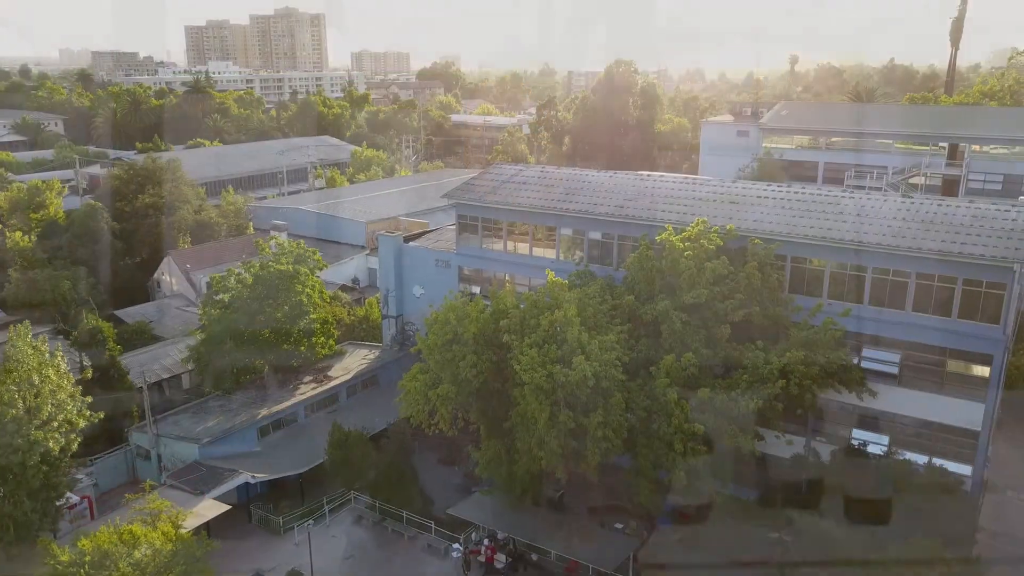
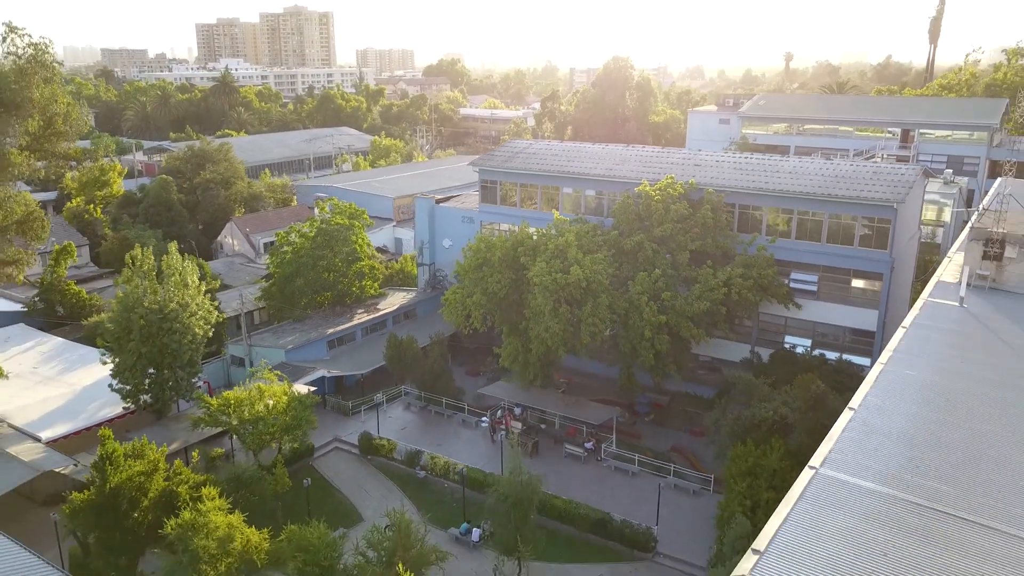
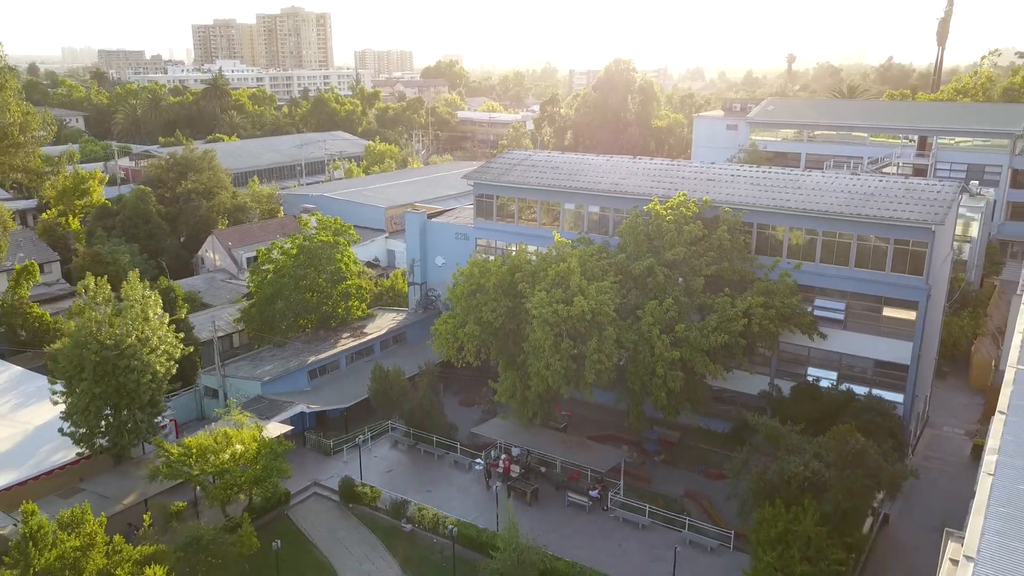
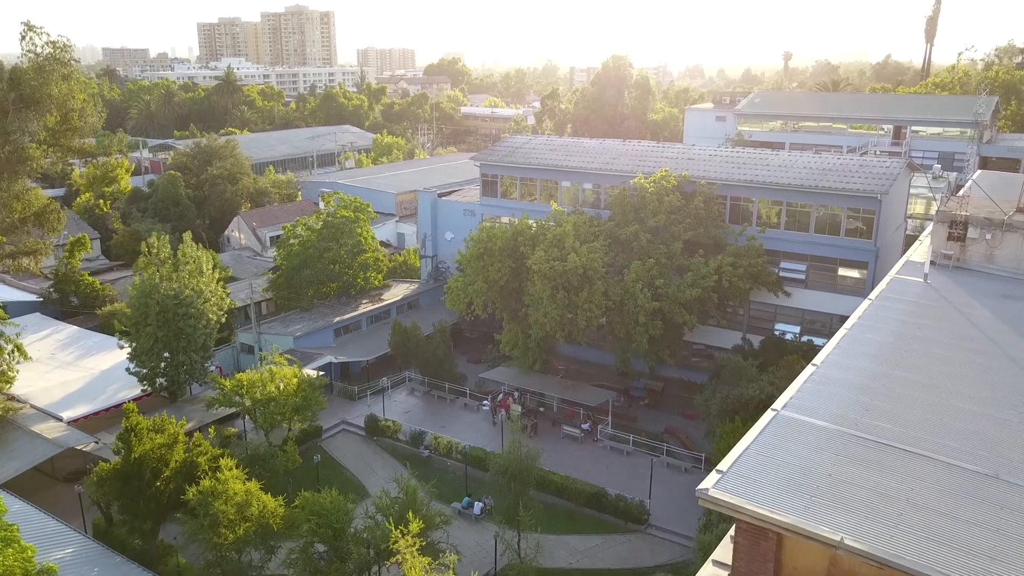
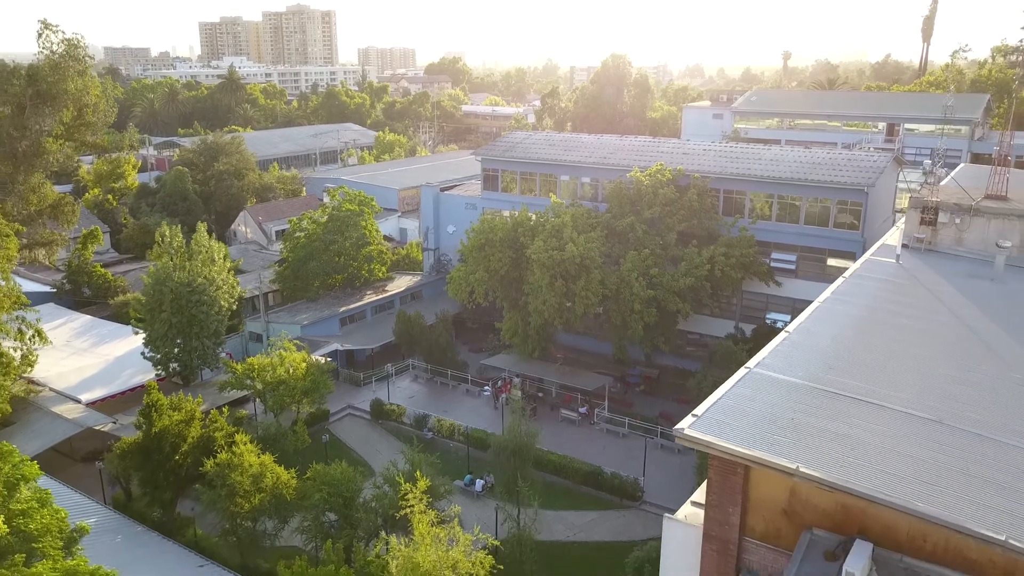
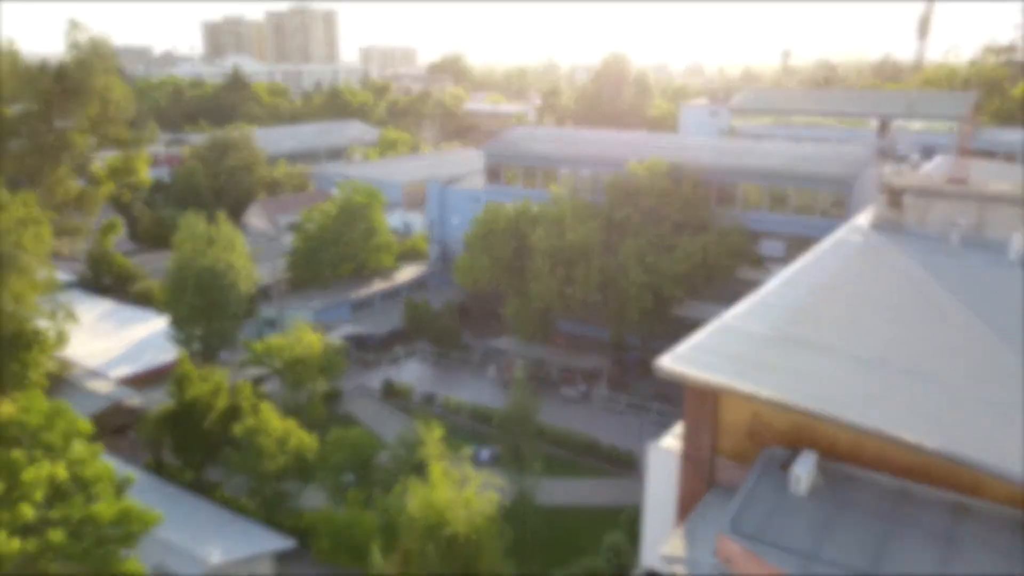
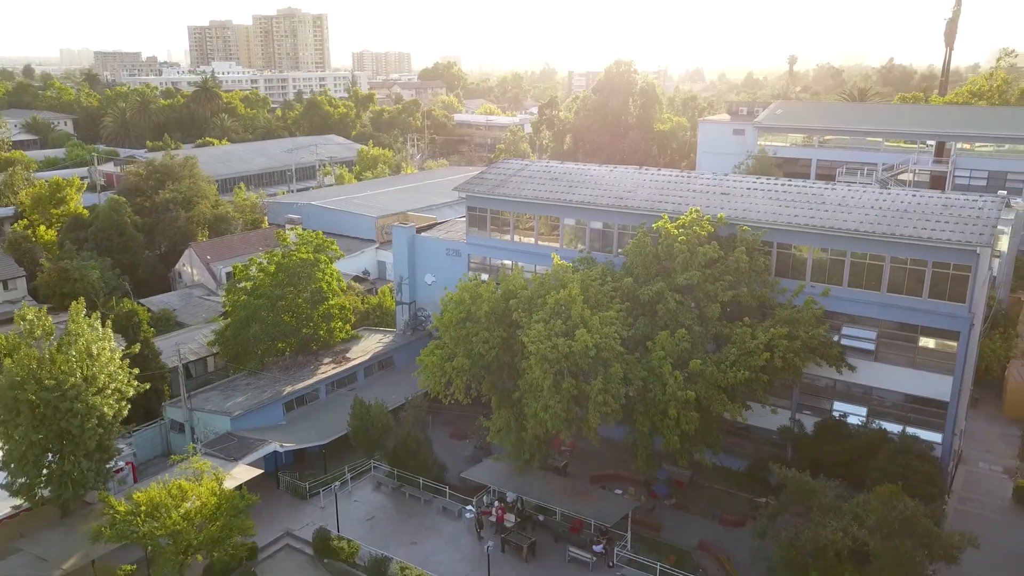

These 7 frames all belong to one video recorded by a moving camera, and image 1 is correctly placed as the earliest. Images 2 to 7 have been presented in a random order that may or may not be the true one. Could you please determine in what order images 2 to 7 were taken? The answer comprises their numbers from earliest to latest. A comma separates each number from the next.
7, 3, 2, 4, 5, 6
